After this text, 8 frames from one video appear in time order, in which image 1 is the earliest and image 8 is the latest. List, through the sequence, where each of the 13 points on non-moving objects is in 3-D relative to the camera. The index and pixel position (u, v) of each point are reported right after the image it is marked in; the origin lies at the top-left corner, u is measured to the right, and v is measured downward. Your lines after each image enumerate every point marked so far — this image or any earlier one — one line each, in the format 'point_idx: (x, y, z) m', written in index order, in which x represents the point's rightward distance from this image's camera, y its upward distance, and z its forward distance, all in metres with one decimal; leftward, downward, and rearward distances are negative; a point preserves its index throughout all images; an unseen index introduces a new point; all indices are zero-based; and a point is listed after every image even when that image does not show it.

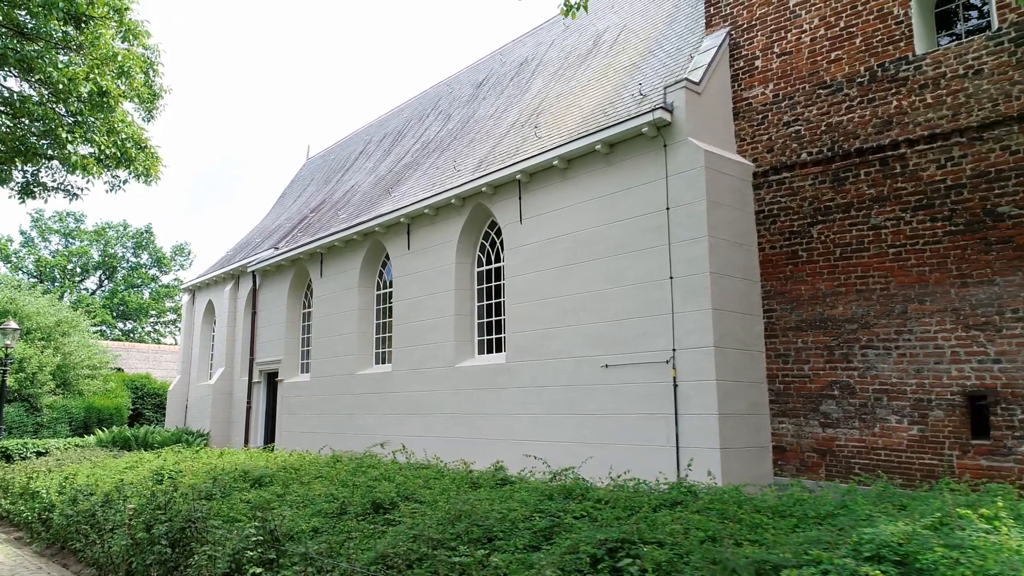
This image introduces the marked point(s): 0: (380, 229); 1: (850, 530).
0: (-2.8, +1.3, +15.0) m
1: (+1.9, -1.3, +3.9) m
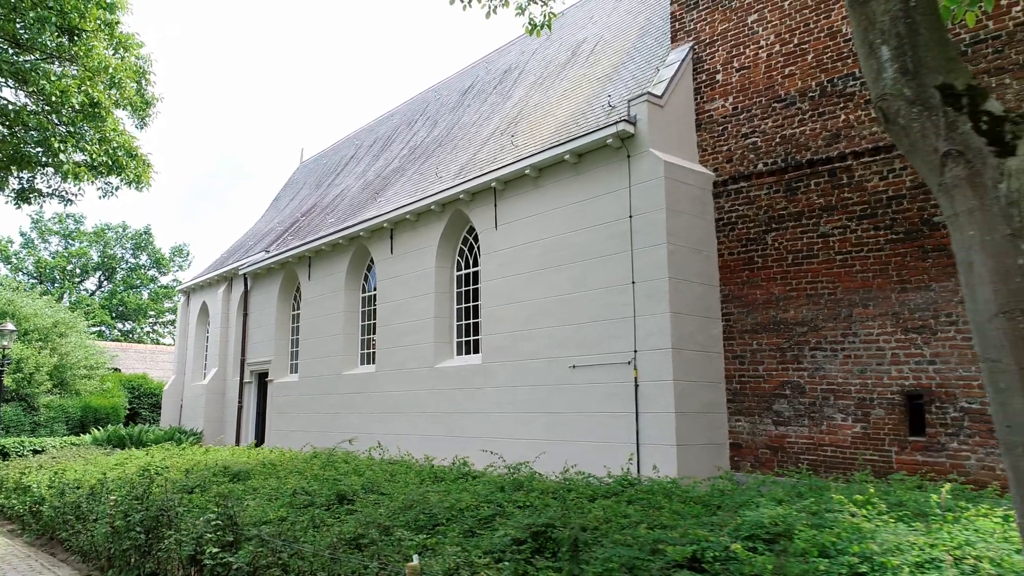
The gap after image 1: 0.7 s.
0: (-3.2, +1.2, +15.5) m
1: (+1.5, -1.4, +4.4) m
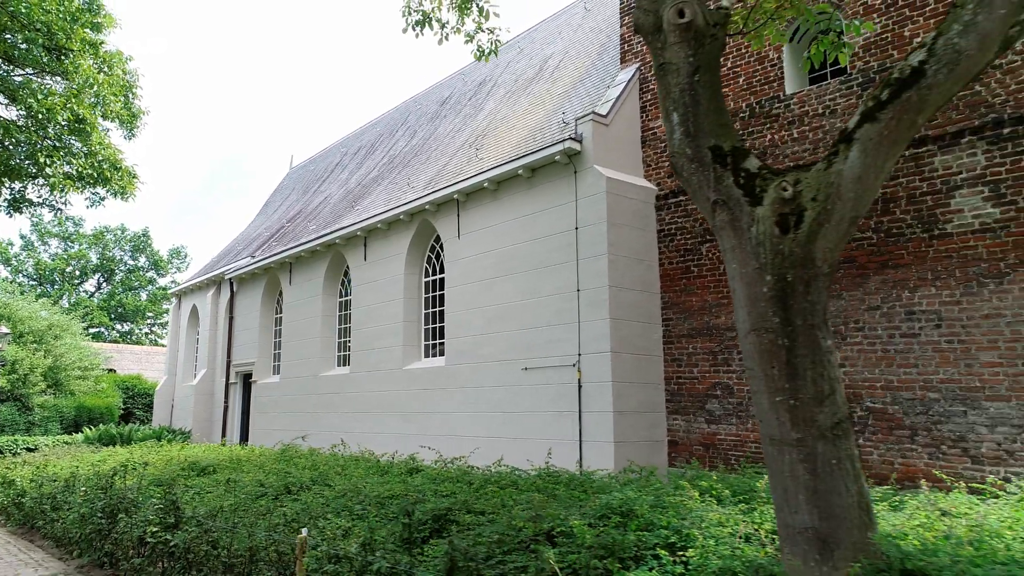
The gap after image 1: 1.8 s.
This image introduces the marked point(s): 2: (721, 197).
0: (-3.9, +1.1, +16.2) m
1: (+0.7, -1.5, +5.1) m
2: (+1.1, +0.5, +3.7) m
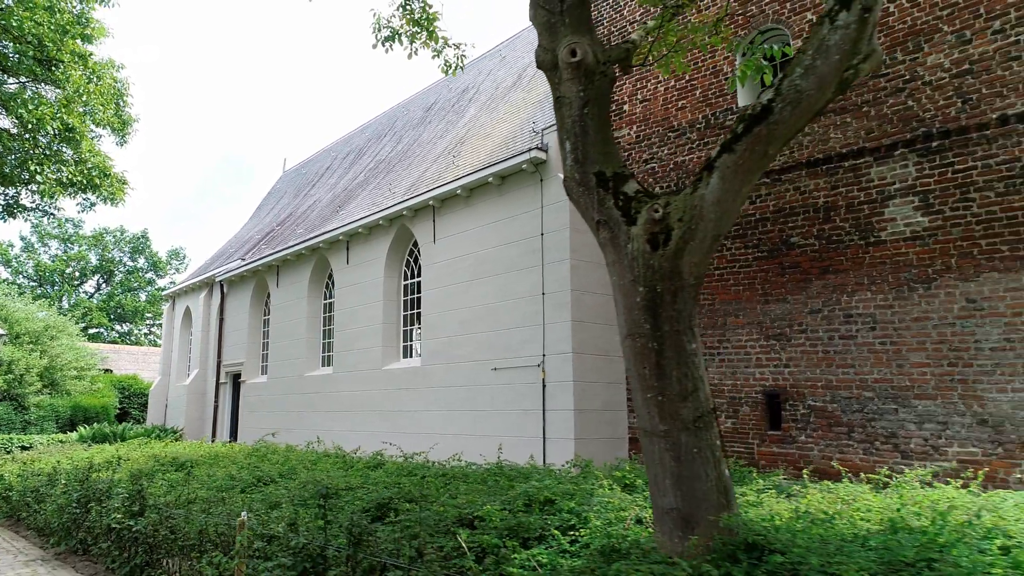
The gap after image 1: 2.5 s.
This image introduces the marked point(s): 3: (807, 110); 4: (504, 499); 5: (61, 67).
0: (-4.4, +1.0, +16.7) m
1: (+0.2, -1.5, +5.6) m
2: (+0.5, +0.4, +4.1) m
3: (+1.6, +0.9, +3.8) m
4: (-0.1, -1.5, +5.2) m
5: (-9.2, +4.5, +14.6) m
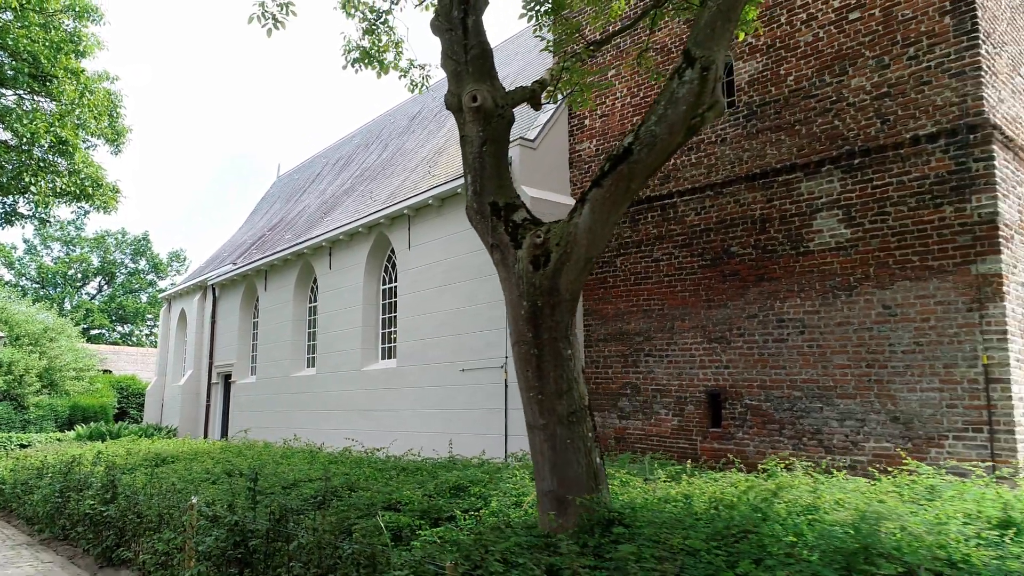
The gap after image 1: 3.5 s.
0: (-5.0, +0.9, +17.4) m
1: (-0.4, -1.6, +6.3) m
2: (-0.1, +0.3, +4.8) m
3: (+0.9, +0.8, +4.4) m
4: (-0.7, -1.6, +5.9) m
5: (-9.8, +4.4, +15.4) m
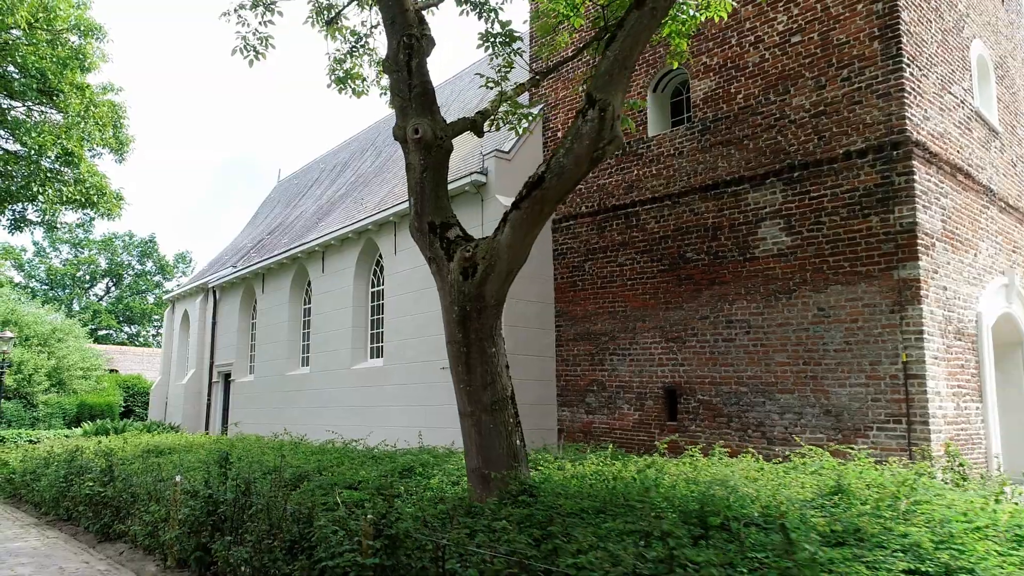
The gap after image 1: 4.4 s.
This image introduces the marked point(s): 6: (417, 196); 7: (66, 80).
0: (-5.4, +0.9, +18.2) m
1: (-0.9, -1.7, +7.1) m
2: (-0.6, +0.3, +5.6) m
3: (+0.4, +0.8, +5.2) m
4: (-1.2, -1.7, +6.7) m
5: (-10.2, +4.3, +16.2) m
6: (-0.8, +0.7, +5.7) m
7: (-10.1, +4.7, +16.2) m
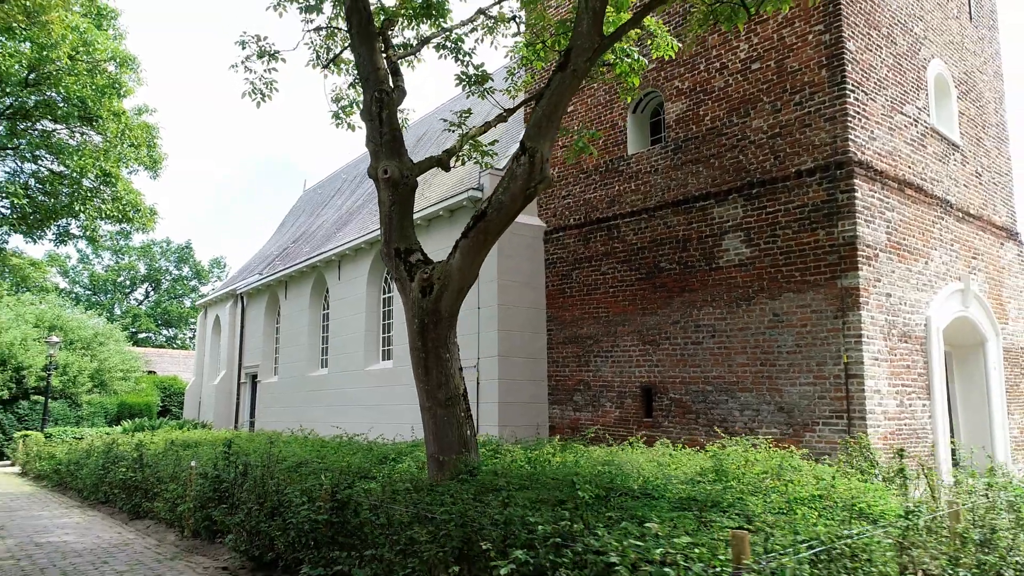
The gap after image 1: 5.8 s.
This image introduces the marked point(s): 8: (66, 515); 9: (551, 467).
0: (-5.2, +0.7, +19.5) m
1: (-1.3, -1.8, +8.2) m
2: (-1.1, +0.1, +6.7) m
3: (0.0, +0.7, +6.3) m
4: (-1.5, -1.8, +7.8) m
5: (-10.2, +4.1, +17.8) m
6: (-1.2, +0.6, +6.8) m
7: (-10.1, +4.5, +17.7) m
8: (-5.7, -2.9, +9.1) m
9: (+0.3, -1.5, +5.9) m
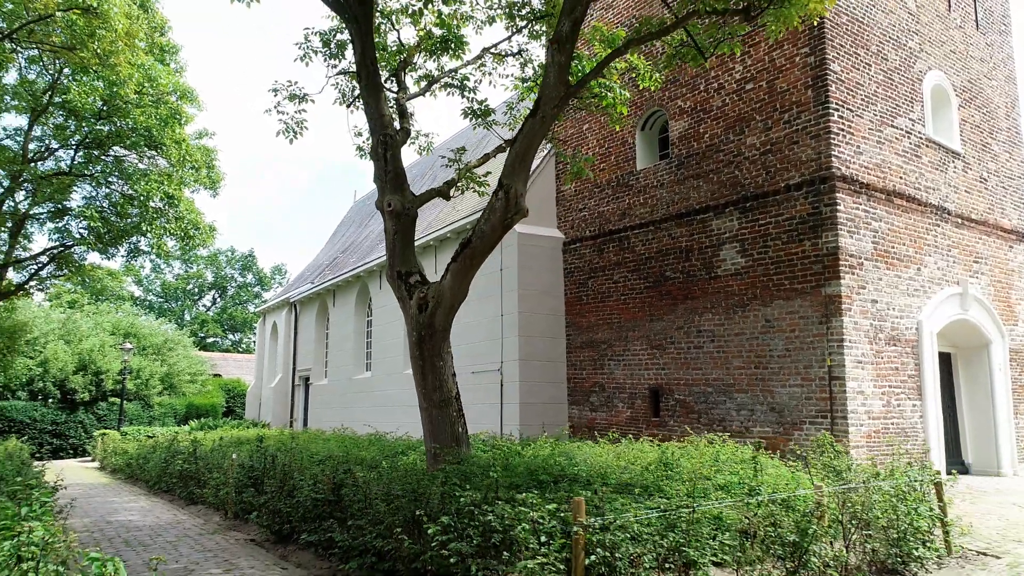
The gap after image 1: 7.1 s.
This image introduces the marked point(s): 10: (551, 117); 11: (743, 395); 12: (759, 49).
0: (-4.3, +0.4, +20.9) m
1: (-1.3, -2.0, +9.3) m
2: (-1.2, -0.1, +7.8) m
3: (-0.2, +0.5, +7.3) m
4: (-1.6, -2.0, +8.9) m
5: (-9.5, +3.8, +19.6) m
6: (-1.3, +0.4, +7.9) m
7: (-9.4, +4.2, +19.5) m
8: (-5.6, -3.2, +10.6) m
9: (+0.1, -1.7, +6.9) m
10: (+0.4, +1.7, +7.2) m
11: (+3.6, -1.7, +11.2) m
12: (+4.0, +3.9, +11.6) m
